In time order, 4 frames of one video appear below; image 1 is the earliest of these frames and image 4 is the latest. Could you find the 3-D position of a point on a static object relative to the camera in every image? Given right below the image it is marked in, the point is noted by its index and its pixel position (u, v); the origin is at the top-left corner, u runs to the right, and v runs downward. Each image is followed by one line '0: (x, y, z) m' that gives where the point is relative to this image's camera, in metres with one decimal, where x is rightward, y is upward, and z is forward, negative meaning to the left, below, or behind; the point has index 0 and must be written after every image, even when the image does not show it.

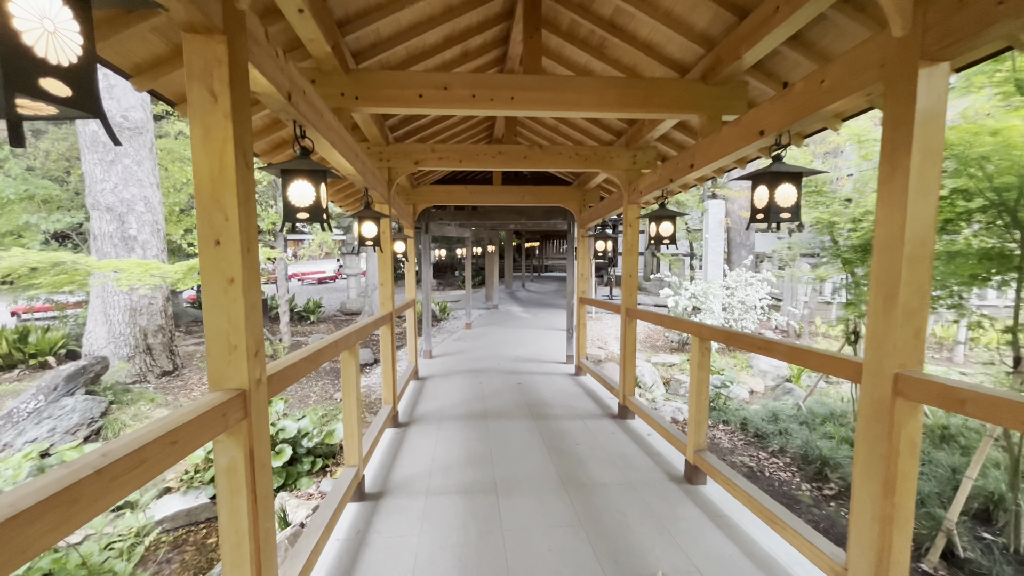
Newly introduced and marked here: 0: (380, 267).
0: (-1.1, +0.2, +3.8) m
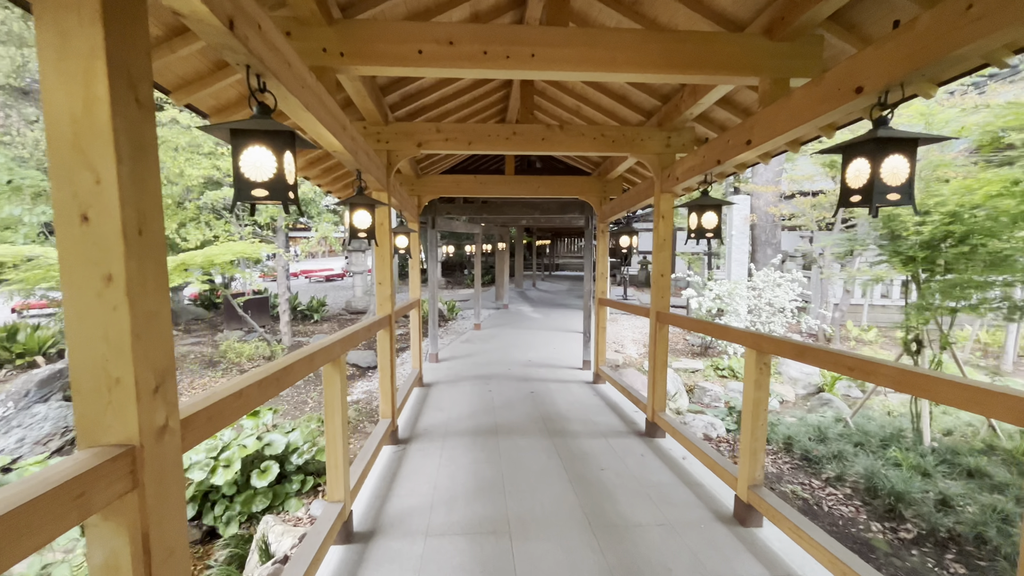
0: (-1.0, +0.2, +3.3) m
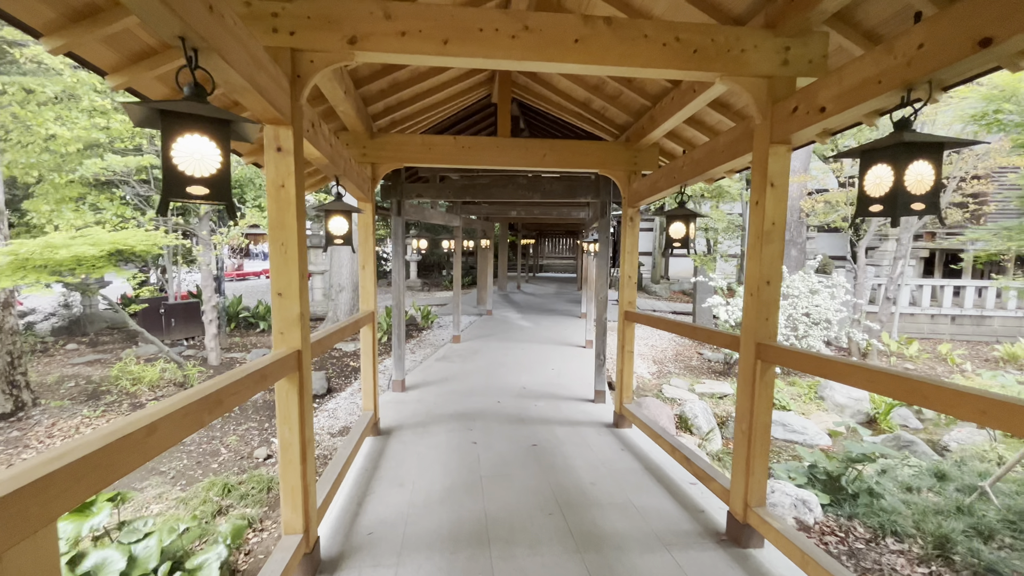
0: (-1.0, +0.1, +1.8) m
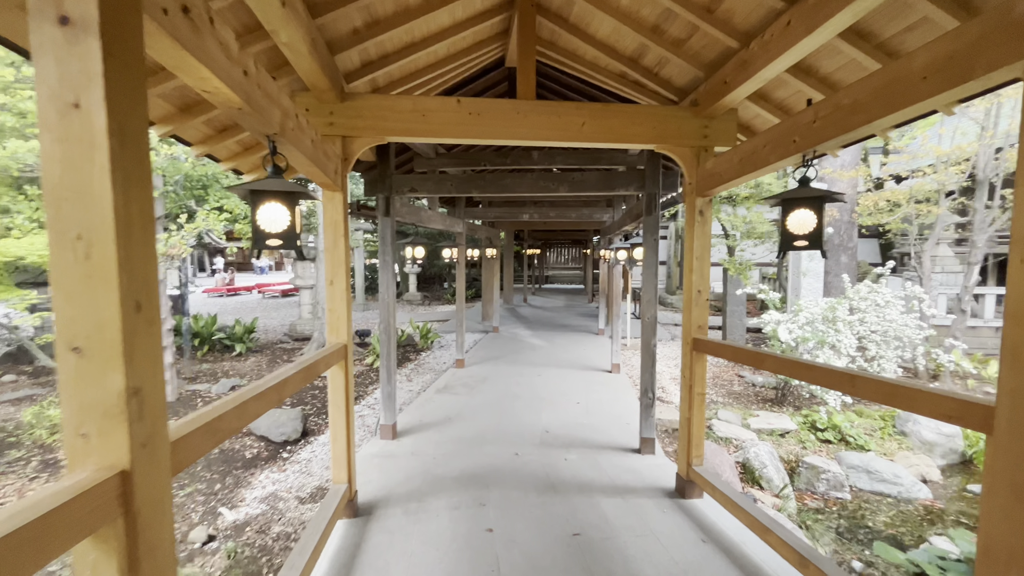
0: (-0.8, 0.0, +0.8) m
